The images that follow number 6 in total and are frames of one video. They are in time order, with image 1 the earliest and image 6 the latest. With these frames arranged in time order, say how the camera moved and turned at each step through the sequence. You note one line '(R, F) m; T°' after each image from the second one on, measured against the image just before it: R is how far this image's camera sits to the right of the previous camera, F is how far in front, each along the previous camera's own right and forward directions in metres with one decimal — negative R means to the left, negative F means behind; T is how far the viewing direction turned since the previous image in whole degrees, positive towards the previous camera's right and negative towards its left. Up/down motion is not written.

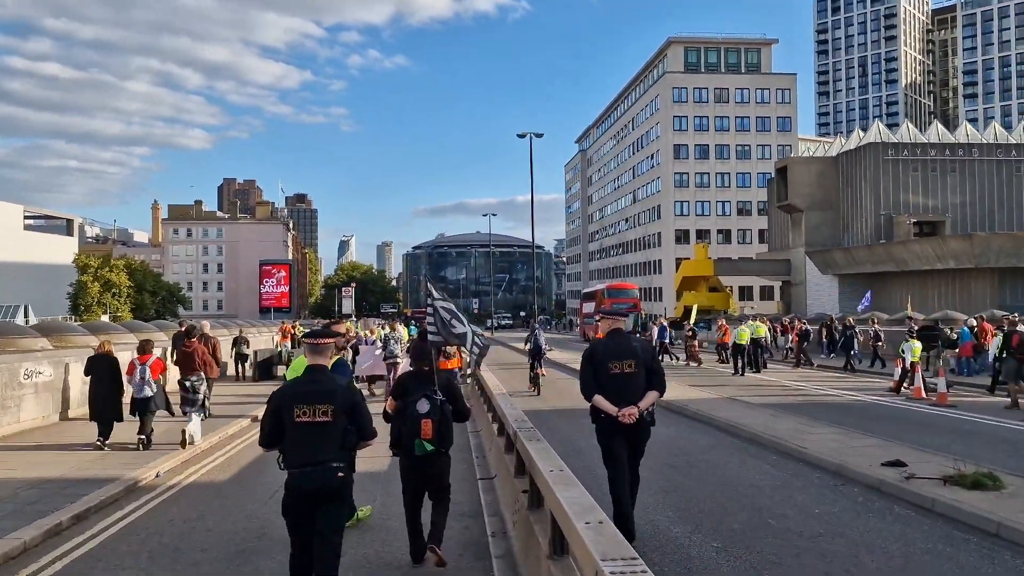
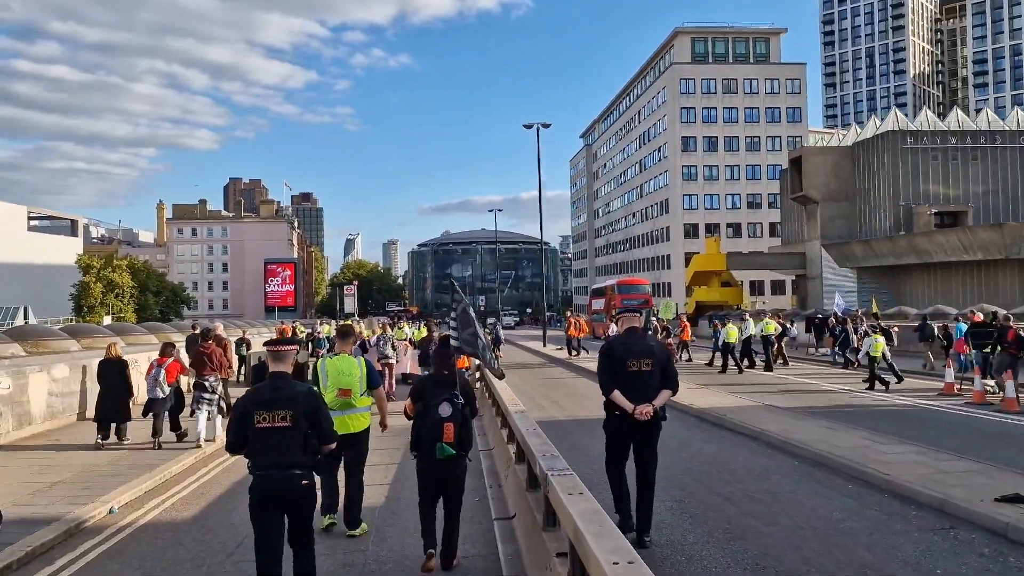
(-0.1, +1.4) m; 0°
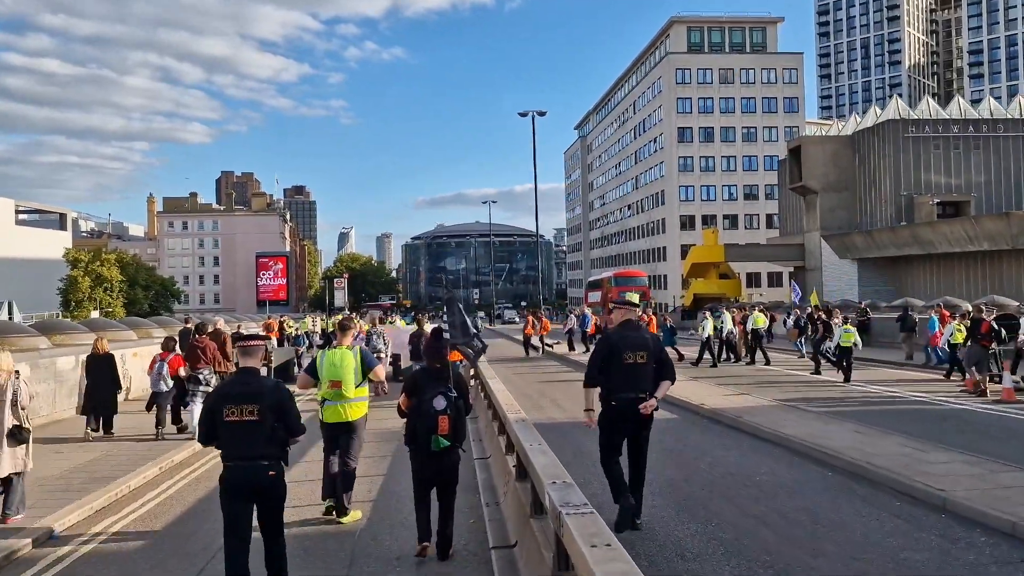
(0.0, +0.9) m; 0°
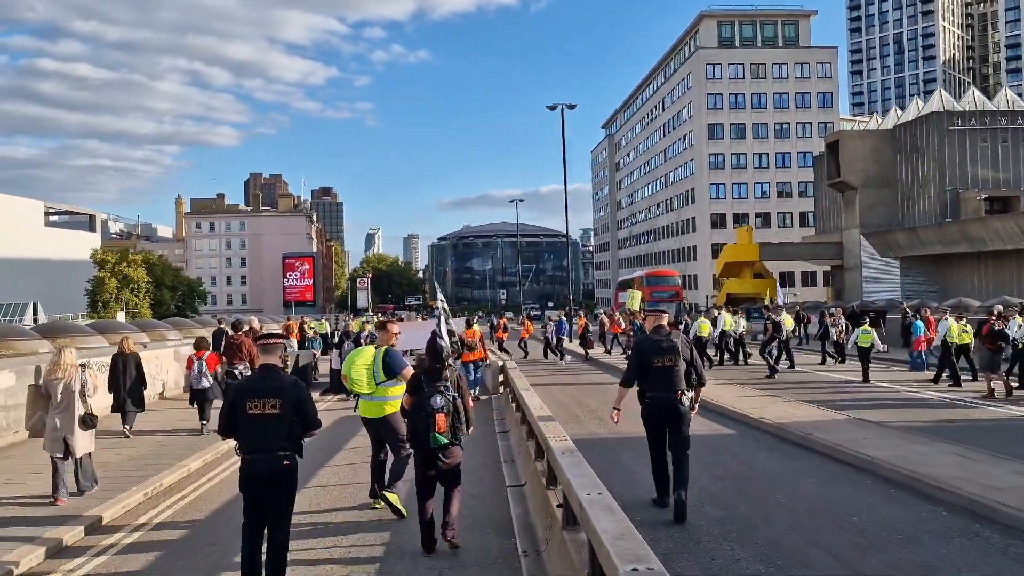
(-0.1, +1.2) m; -2°
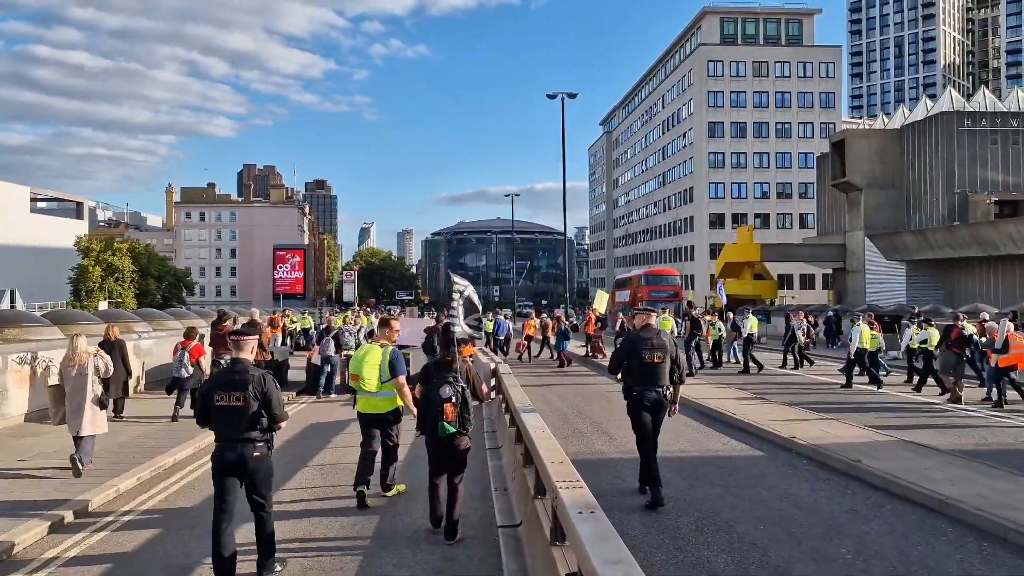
(0.0, +1.4) m; 0°
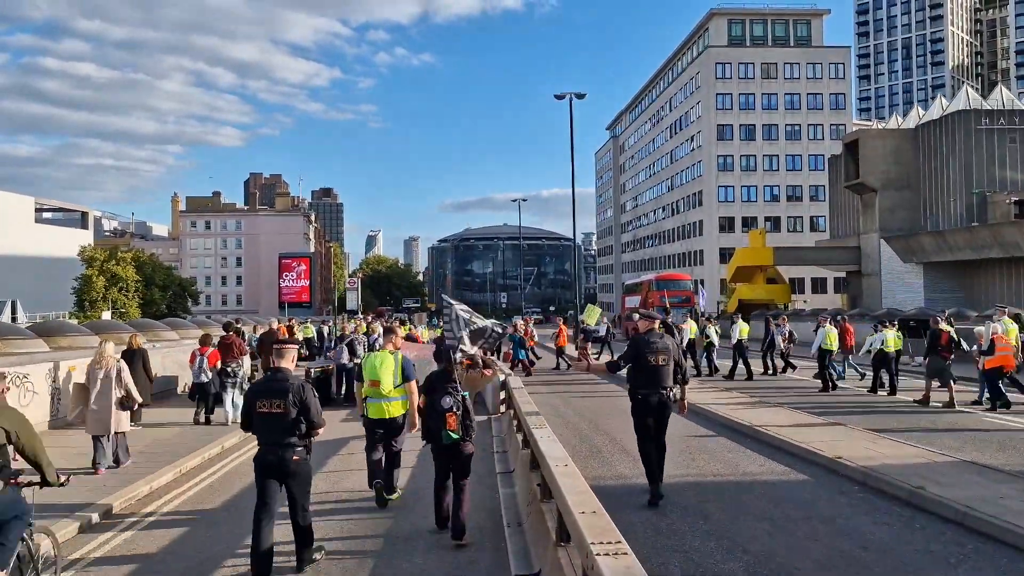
(-0.1, +0.9) m; 0°
